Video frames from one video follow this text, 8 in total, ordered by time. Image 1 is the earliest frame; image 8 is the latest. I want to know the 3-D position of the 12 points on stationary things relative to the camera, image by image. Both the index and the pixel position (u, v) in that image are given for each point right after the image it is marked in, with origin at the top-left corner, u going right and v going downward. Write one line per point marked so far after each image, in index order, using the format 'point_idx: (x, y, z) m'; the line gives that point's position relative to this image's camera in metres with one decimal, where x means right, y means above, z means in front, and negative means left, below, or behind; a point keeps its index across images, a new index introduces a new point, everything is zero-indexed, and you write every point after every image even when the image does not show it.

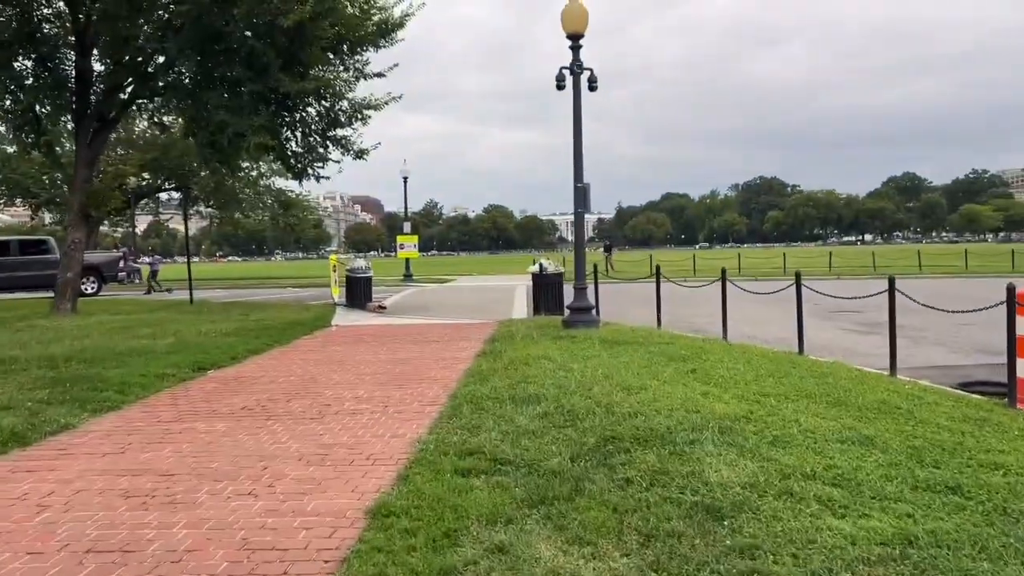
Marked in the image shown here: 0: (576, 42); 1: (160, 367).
0: (+1.0, +3.8, +13.1) m
1: (-4.1, -0.9, +10.1) m
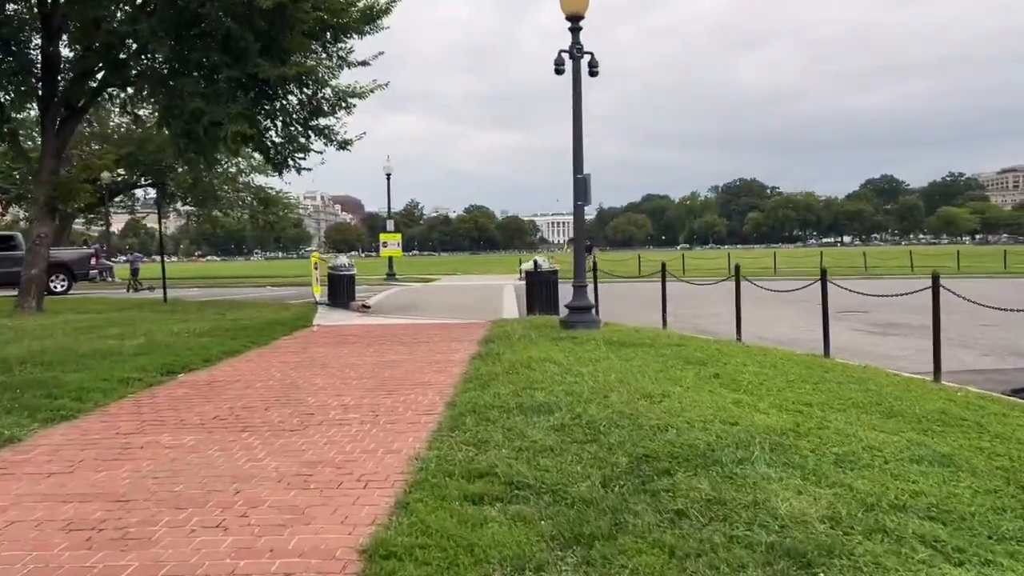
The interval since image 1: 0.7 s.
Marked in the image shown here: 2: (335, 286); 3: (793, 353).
0: (+0.9, +3.8, +12.3) m
1: (-4.1, -0.9, +9.2) m
2: (-4.0, +0.1, +19.2) m
3: (+2.9, -0.7, +8.8) m
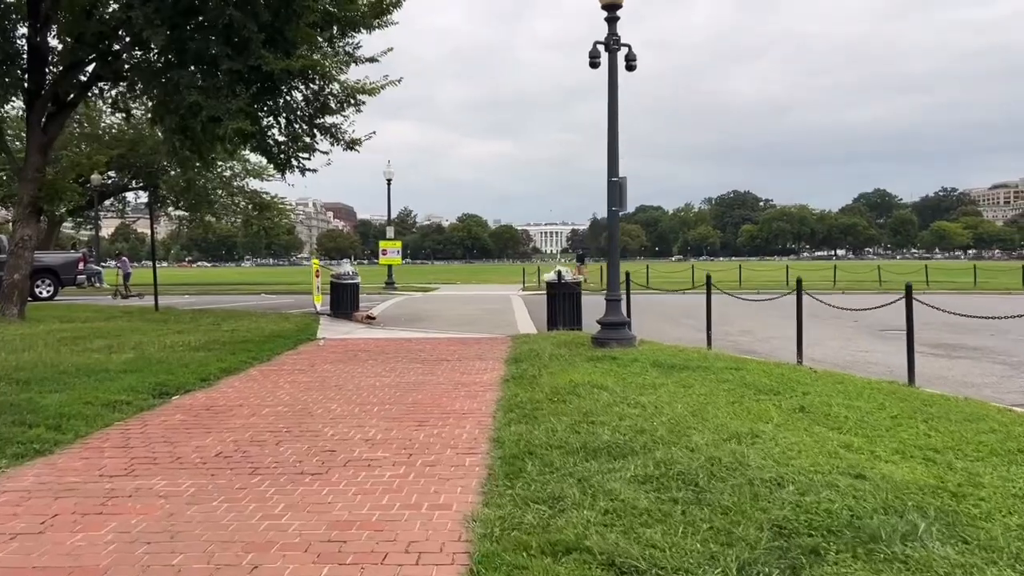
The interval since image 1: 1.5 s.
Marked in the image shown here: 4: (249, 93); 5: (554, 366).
0: (+1.3, +3.6, +11.3) m
1: (-3.8, -1.0, +8.1) m
2: (-3.7, -0.1, +18.1) m
3: (+3.2, -0.8, +7.7) m
4: (-4.4, +3.3, +14.5) m
5: (+0.5, -0.8, +9.3) m
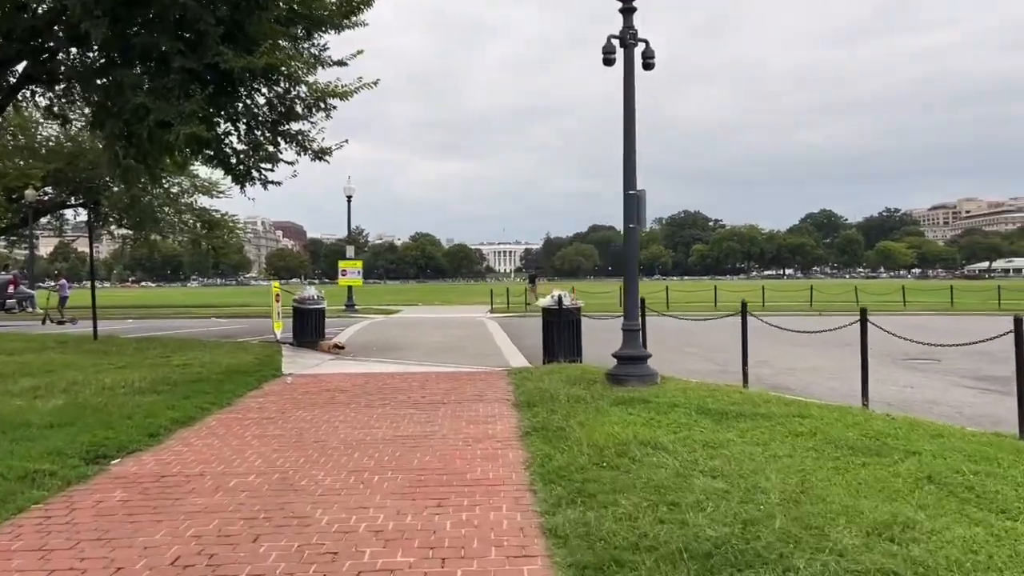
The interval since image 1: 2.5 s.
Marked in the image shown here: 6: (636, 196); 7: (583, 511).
0: (+1.3, +3.3, +9.9) m
1: (-3.5, -1.2, +6.3) m
2: (-4.0, -0.6, +16.4) m
3: (+3.5, -1.1, +6.4) m
4: (-4.6, +2.9, +12.8) m
5: (+0.6, -1.1, +7.7) m
6: (+1.4, +1.1, +9.9) m
7: (+0.4, -1.3, +4.9) m
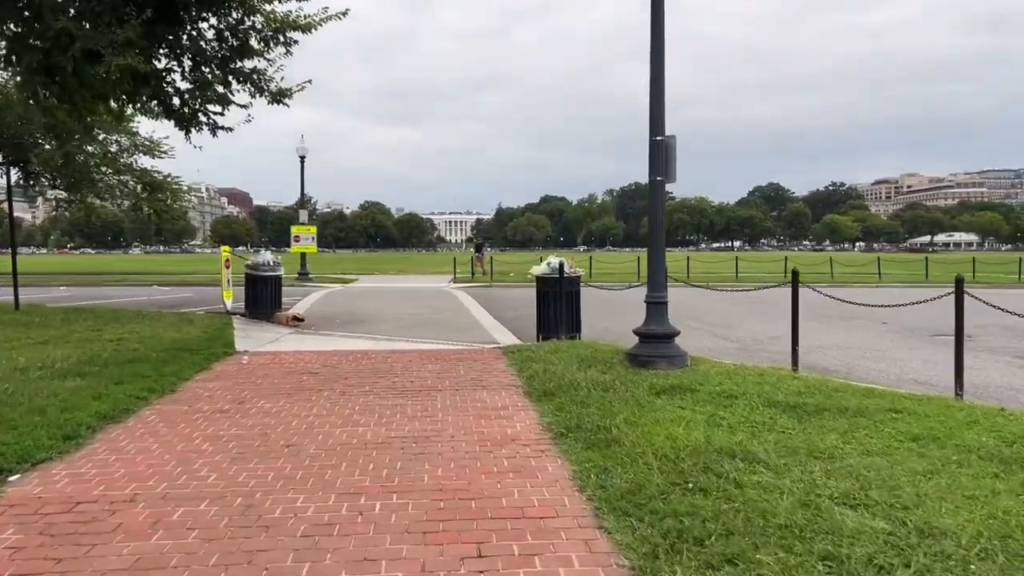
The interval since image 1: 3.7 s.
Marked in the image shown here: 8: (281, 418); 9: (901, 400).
0: (+1.4, +3.6, +8.3) m
1: (-3.3, -1.0, +4.5) m
2: (-4.3, 0.0, +14.5) m
3: (+3.7, -0.9, +5.0) m
4: (-4.7, +3.4, +10.8) m
5: (+0.8, -0.9, +6.2) m
6: (+1.5, +1.4, +8.4) m
7: (+0.7, -1.1, +3.3) m
8: (-1.7, -1.0, +6.4) m
9: (+2.8, -0.8, +6.3) m
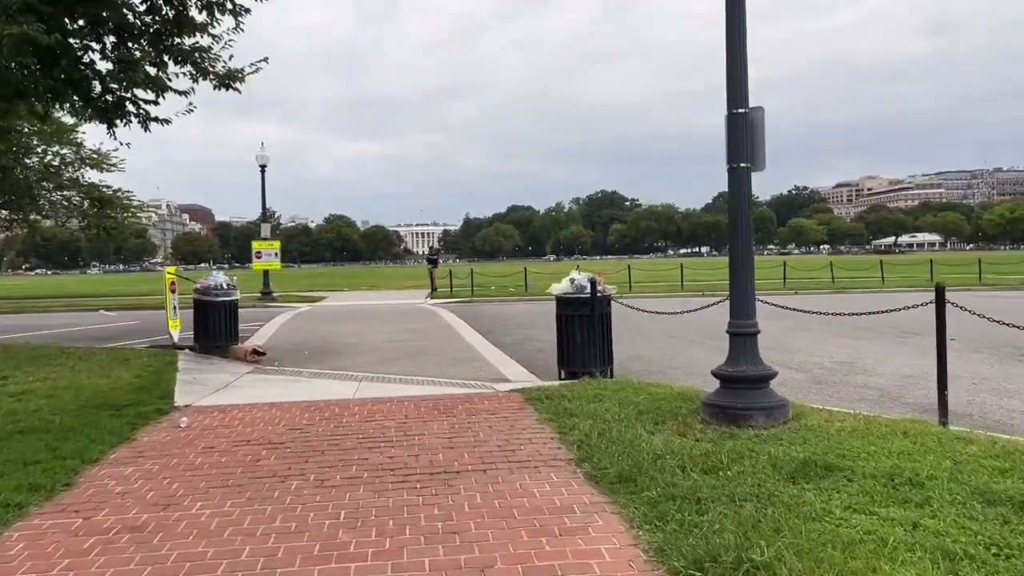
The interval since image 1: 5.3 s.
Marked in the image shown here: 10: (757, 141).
0: (+1.6, +3.4, +6.1) m
1: (-2.9, -1.2, +2.2) m
2: (-4.3, -0.4, +12.1) m
3: (+4.1, -1.0, +2.9) m
4: (-4.6, +3.0, +8.4) m
5: (+1.1, -1.0, +4.0) m
6: (+1.7, +1.2, +6.2) m
7: (+1.2, -1.2, +1.1) m
8: (-1.4, -1.2, +4.1) m
9: (+3.2, -0.9, +4.2) m
10: (+1.8, +1.0, +6.2) m
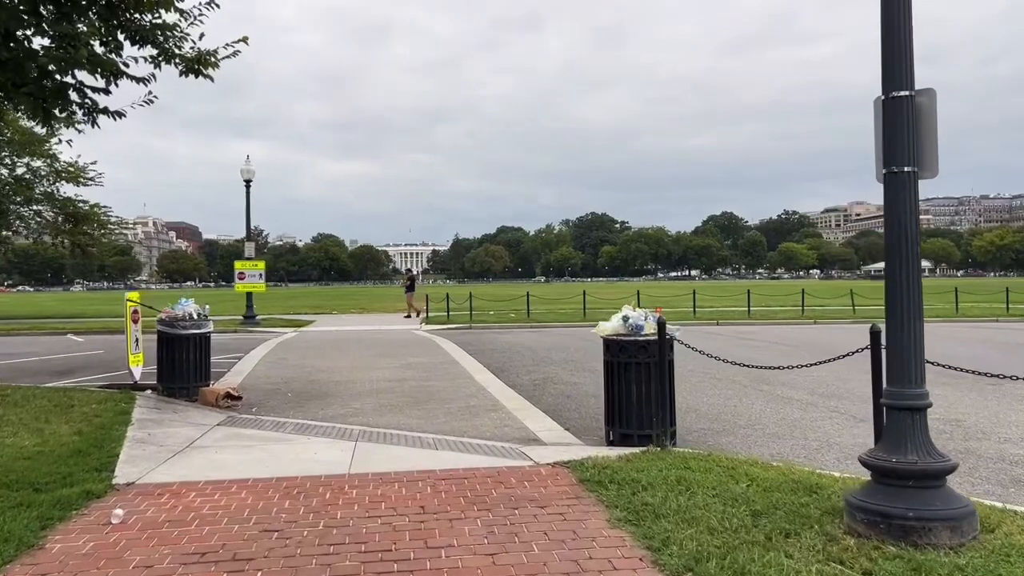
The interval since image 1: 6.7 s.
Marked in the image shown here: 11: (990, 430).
0: (+2.0, +3.2, +4.4) m
1: (-2.5, -1.4, +0.3) m
2: (-4.0, -0.8, +10.2) m
3: (+4.5, -1.2, +1.1) m
4: (-4.2, +2.7, +6.6) m
5: (+1.5, -1.3, +2.2) m
6: (+2.1, +1.0, +4.4) m
7: (+1.6, -1.4, -0.7) m
8: (-1.0, -1.4, +2.2) m
9: (+3.6, -1.2, +2.4) m
10: (+2.1, +0.8, +4.4) m
11: (+4.3, -1.3, +7.7) m
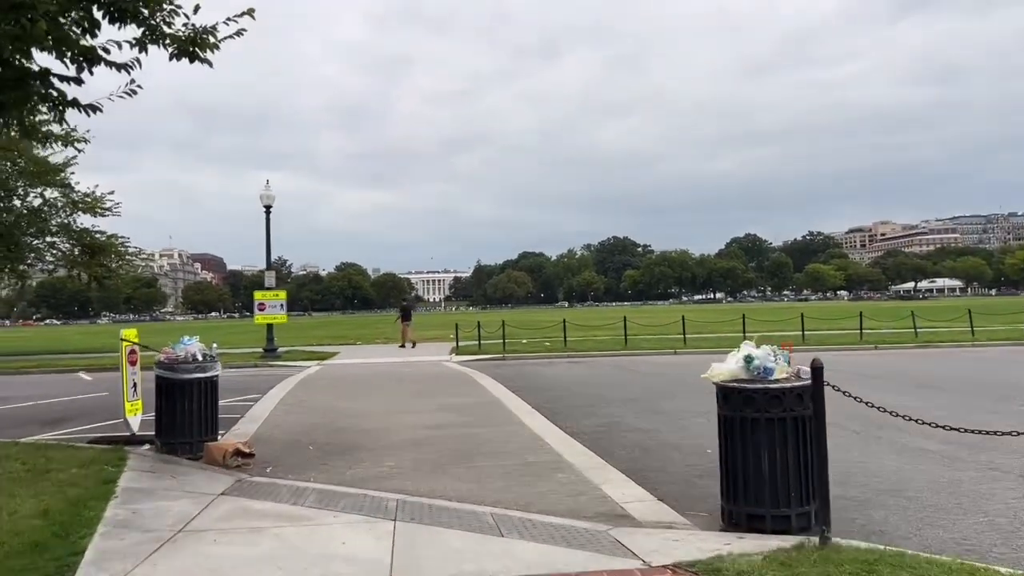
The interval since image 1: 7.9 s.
0: (+2.4, +3.1, +2.8) m
1: (-2.1, -1.4, -1.4) m
2: (-3.4, -1.2, +8.6) m
3: (+4.9, -1.2, -0.7) m
4: (-3.7, +2.5, +5.1) m
5: (+1.9, -1.3, +0.4) m
6: (+2.5, +0.9, +2.7) m
7: (+2.0, -1.3, -2.5) m
8: (-0.6, -1.5, +0.5) m
9: (+4.0, -1.2, +0.6) m
10: (+2.6, +0.7, +2.7) m
11: (+4.8, -1.4, +5.8) m
